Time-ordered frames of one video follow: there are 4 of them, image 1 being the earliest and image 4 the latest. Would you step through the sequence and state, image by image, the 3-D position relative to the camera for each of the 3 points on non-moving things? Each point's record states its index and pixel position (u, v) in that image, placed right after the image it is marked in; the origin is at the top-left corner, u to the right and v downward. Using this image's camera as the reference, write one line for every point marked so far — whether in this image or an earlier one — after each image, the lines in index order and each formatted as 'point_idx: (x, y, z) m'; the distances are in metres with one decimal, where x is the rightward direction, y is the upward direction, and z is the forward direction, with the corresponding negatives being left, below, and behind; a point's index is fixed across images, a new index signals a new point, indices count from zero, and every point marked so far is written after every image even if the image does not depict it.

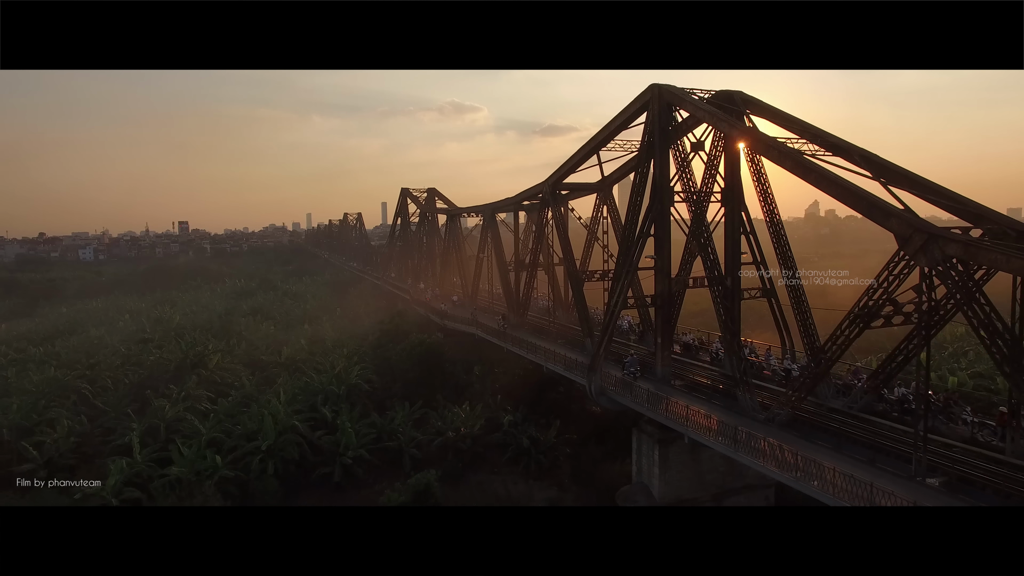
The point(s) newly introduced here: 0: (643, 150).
0: (+3.2, +3.3, +12.9) m
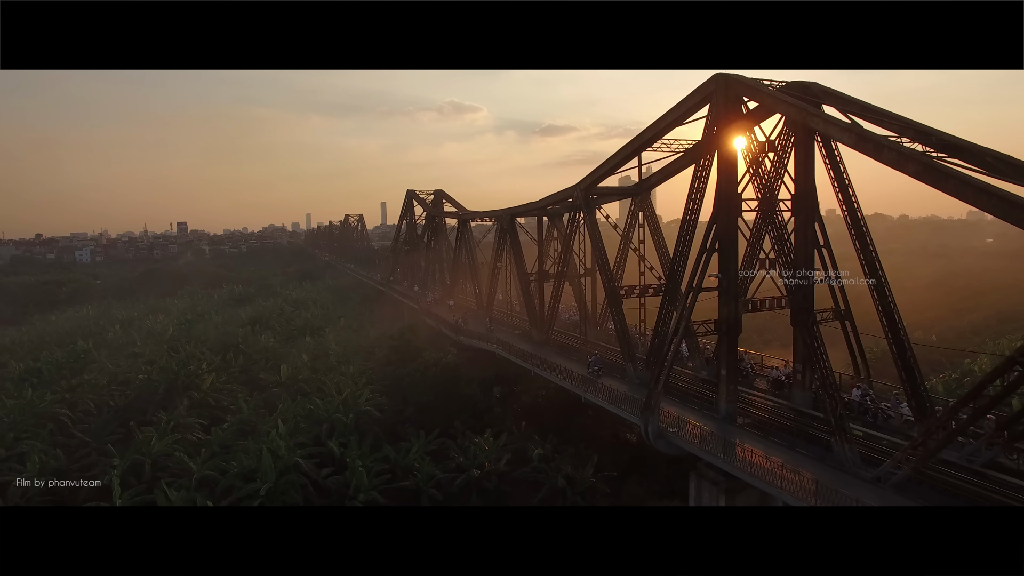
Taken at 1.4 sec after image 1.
0: (+4.0, +2.9, +11.2) m
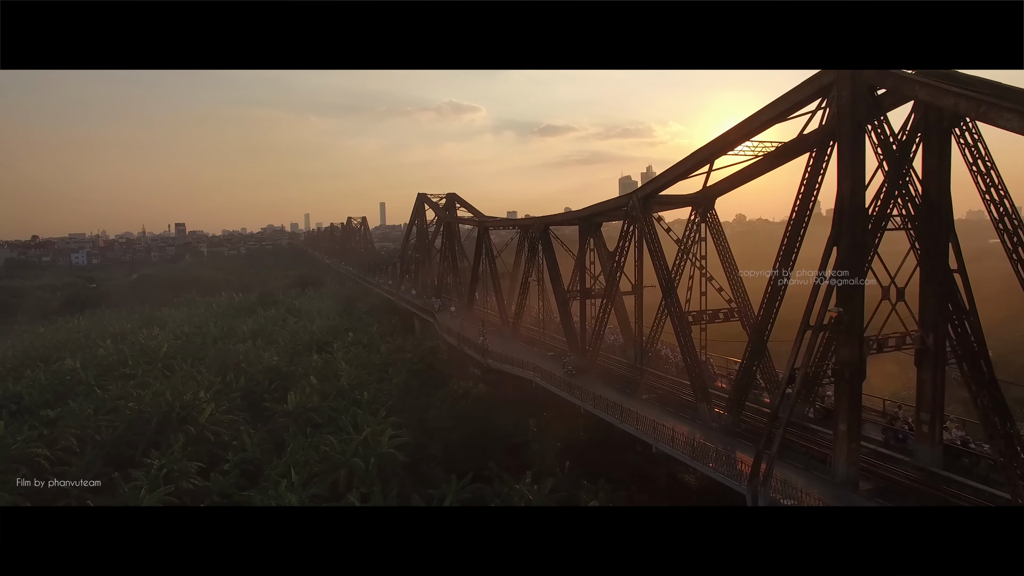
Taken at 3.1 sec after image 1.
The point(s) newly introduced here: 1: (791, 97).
0: (+5.1, +2.3, +9.1) m
1: (+5.0, +3.4, +9.6) m
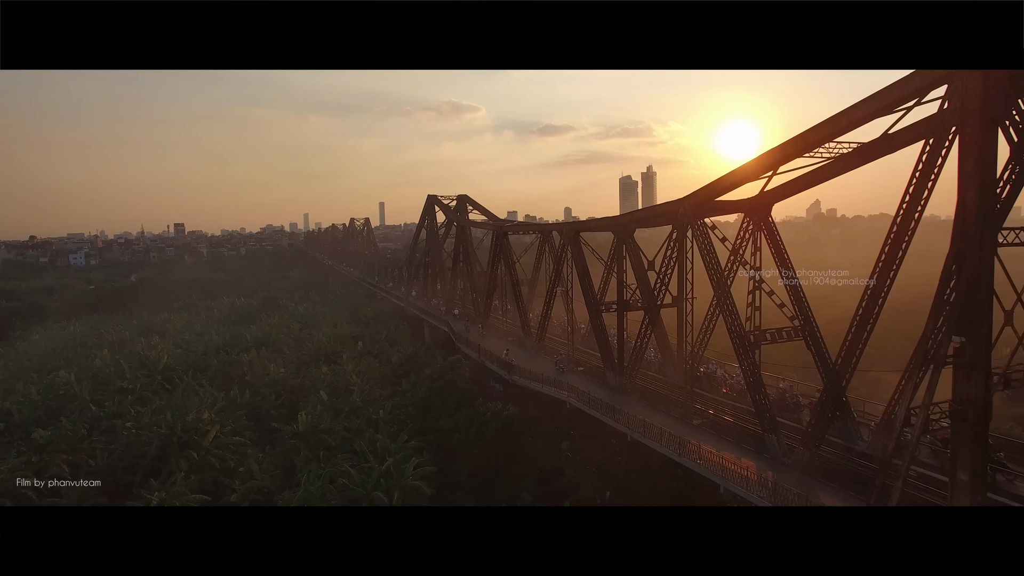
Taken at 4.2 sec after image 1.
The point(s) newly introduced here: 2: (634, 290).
0: (+6.0, +2.0, +7.8) m
1: (+5.9, +3.1, +8.3) m
2: (+3.5, 0.0, +15.8) m
